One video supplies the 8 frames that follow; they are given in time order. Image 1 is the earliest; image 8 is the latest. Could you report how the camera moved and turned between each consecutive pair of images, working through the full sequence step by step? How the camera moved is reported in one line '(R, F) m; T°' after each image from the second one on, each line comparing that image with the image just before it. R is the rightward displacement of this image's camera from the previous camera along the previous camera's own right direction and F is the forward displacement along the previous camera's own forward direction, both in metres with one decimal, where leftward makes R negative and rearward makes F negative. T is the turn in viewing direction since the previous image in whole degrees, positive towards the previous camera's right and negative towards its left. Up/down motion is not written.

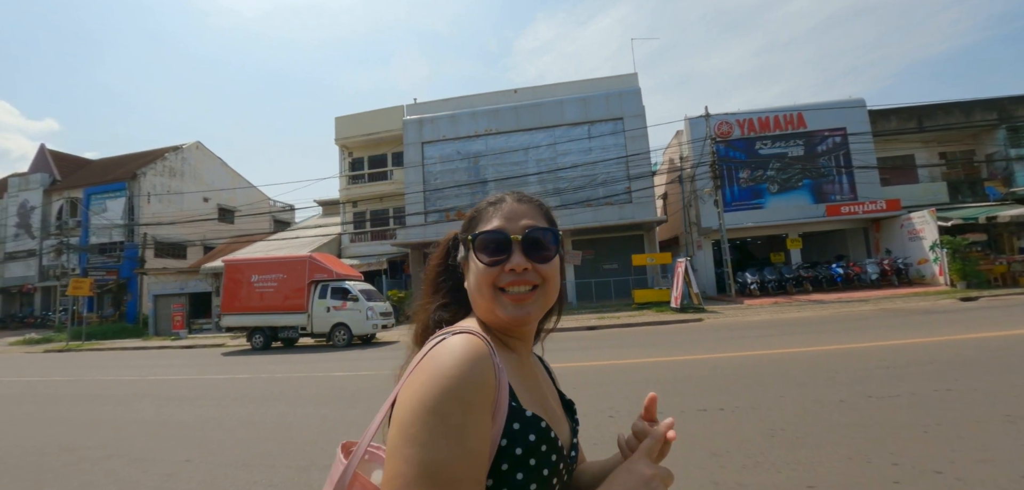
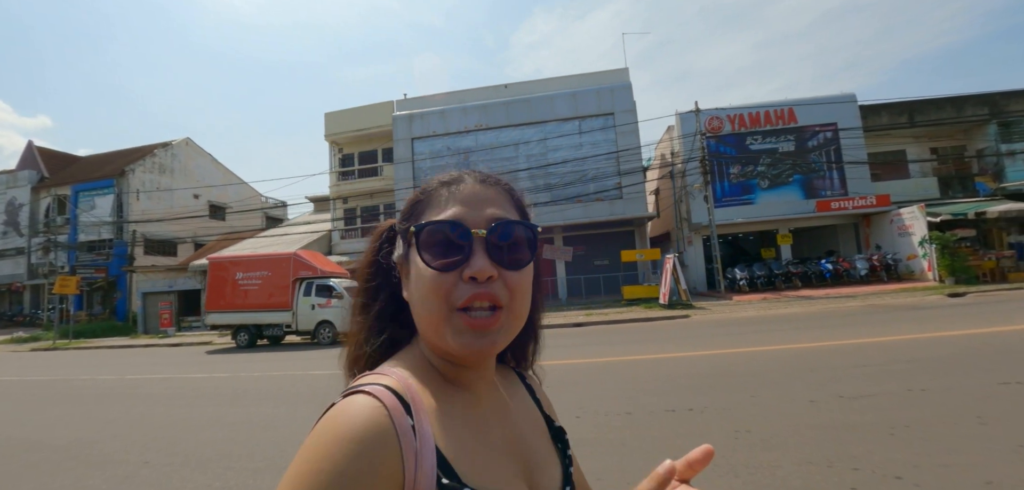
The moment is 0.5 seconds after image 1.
(+0.4, +0.1) m; 0°
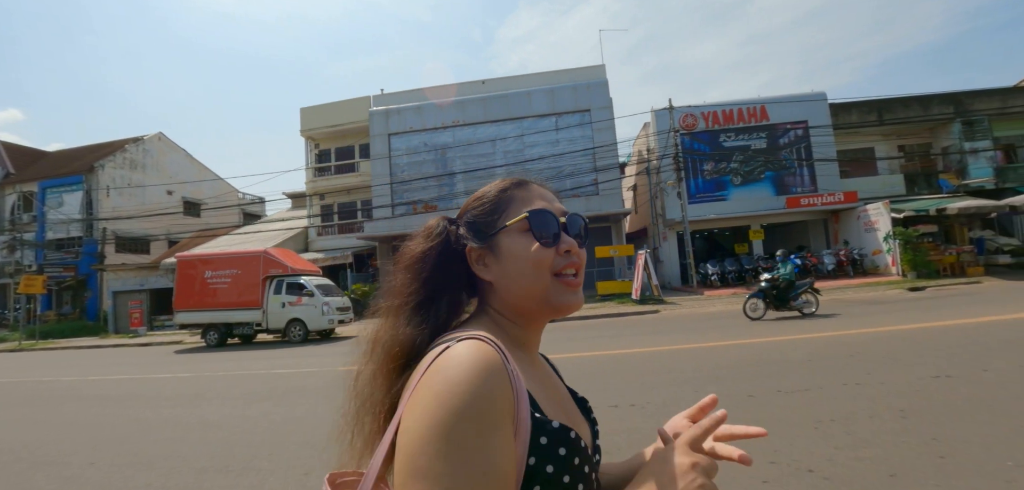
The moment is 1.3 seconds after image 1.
(+0.6, 0.0) m; +1°
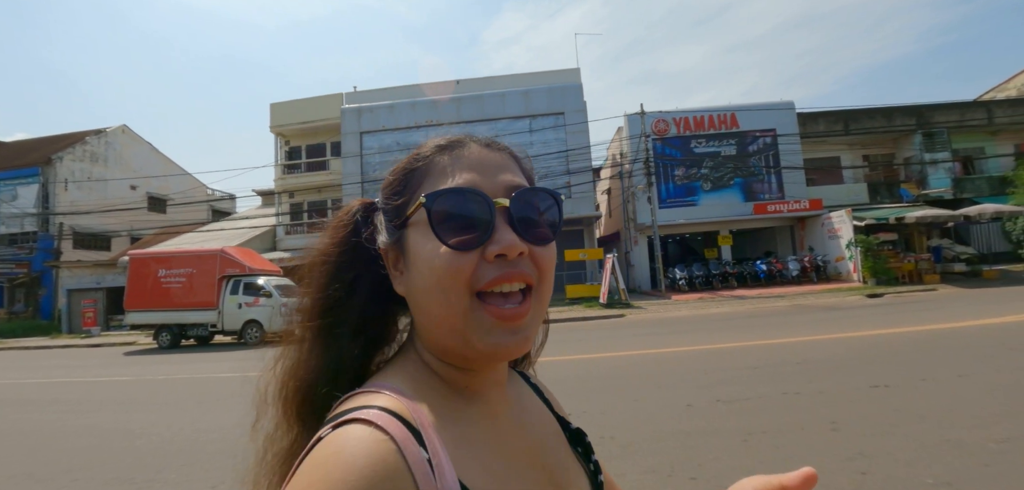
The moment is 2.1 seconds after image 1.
(+0.7, +0.1) m; +2°
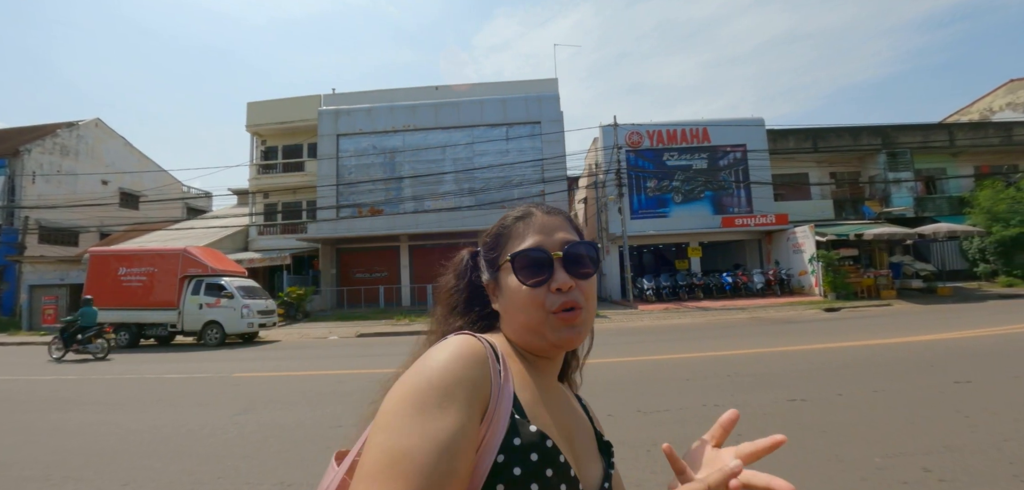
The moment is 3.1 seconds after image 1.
(+0.7, -0.1) m; +1°
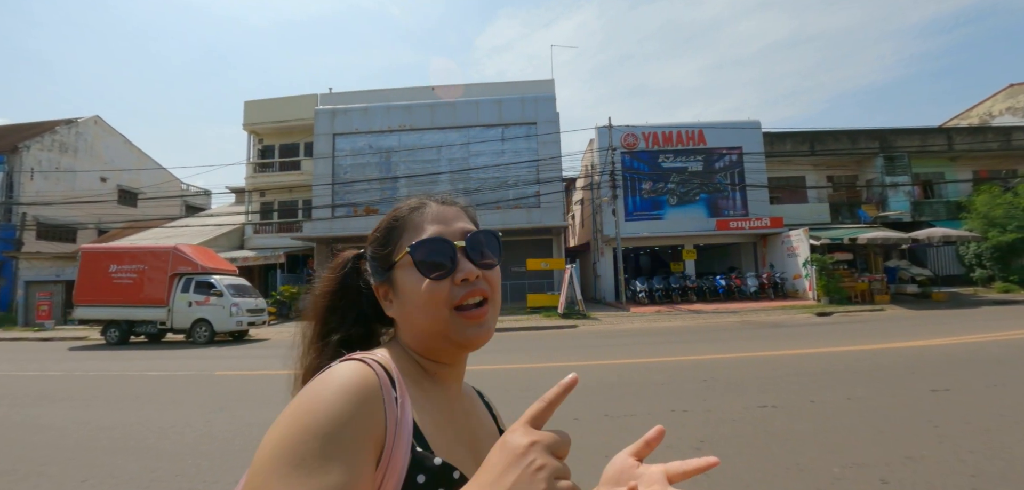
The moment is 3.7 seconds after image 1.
(+0.3, 0.0) m; 0°
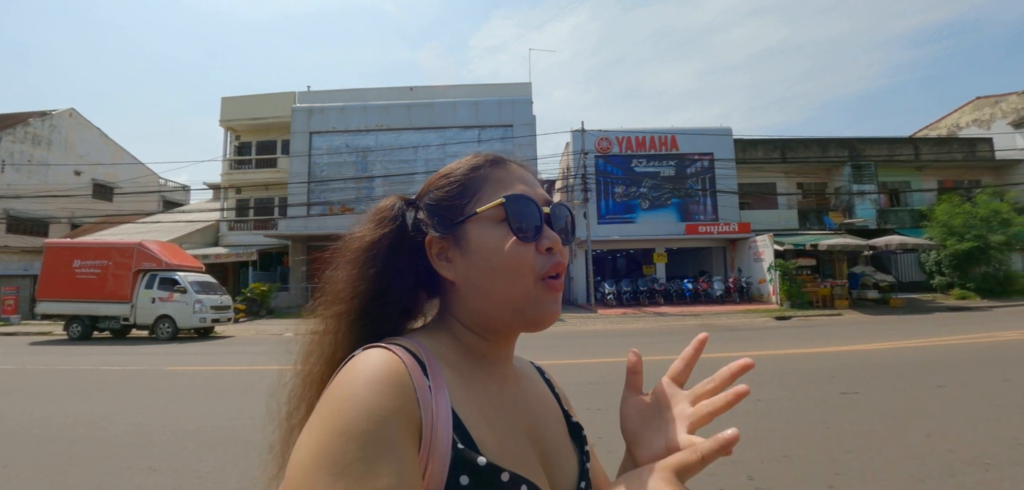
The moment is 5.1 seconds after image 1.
(+0.8, -0.2) m; +1°
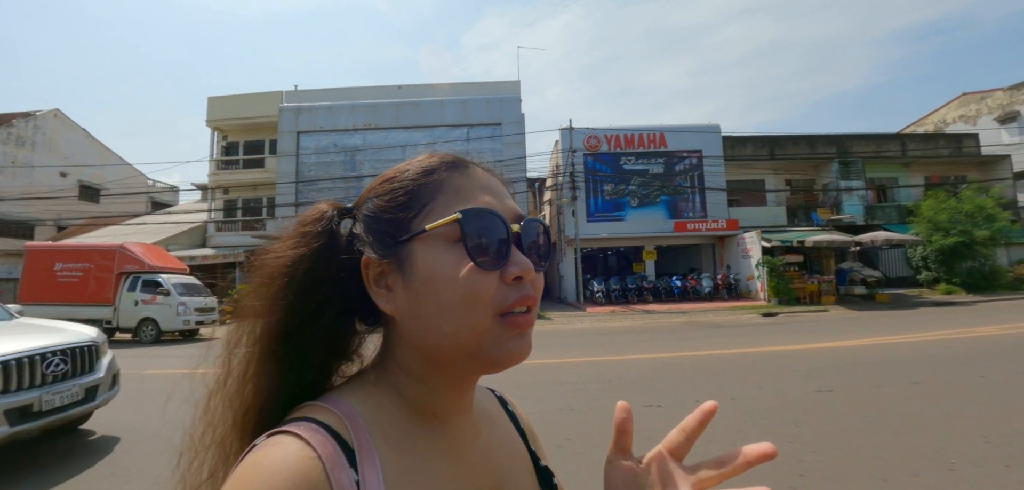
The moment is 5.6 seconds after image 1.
(+0.3, 0.0) m; +1°
